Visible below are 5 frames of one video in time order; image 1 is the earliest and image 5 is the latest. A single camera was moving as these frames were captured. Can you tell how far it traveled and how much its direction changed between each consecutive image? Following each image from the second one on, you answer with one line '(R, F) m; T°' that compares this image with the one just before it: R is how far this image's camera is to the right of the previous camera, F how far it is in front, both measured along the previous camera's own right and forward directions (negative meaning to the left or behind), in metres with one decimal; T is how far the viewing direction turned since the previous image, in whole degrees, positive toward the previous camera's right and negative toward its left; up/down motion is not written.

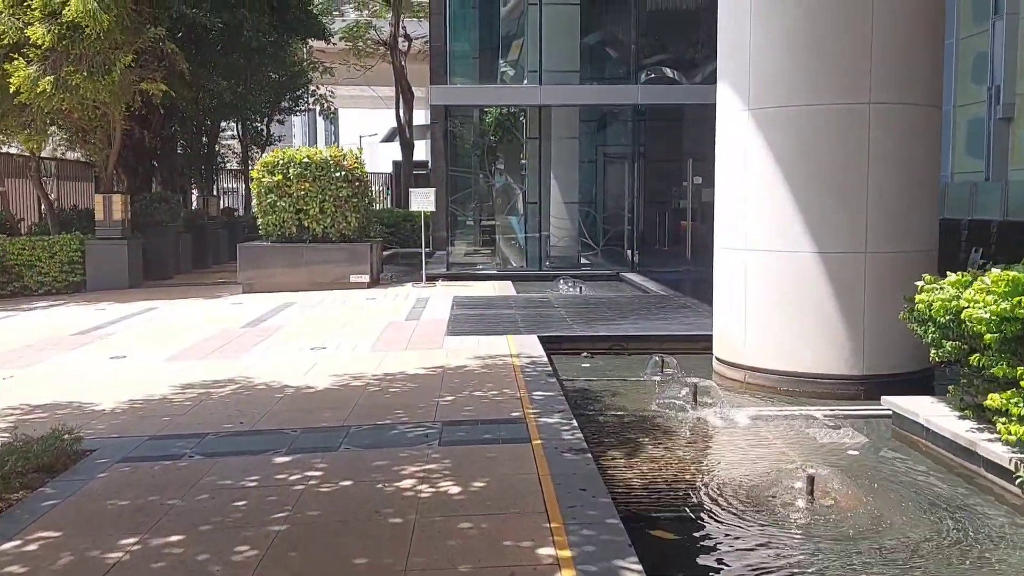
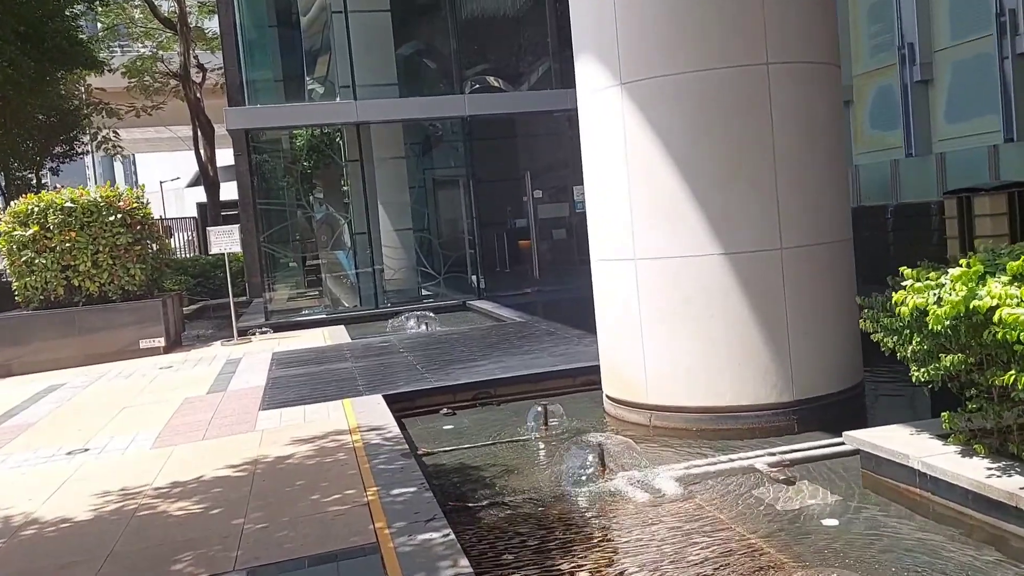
(+0.1, +2.0) m; +11°
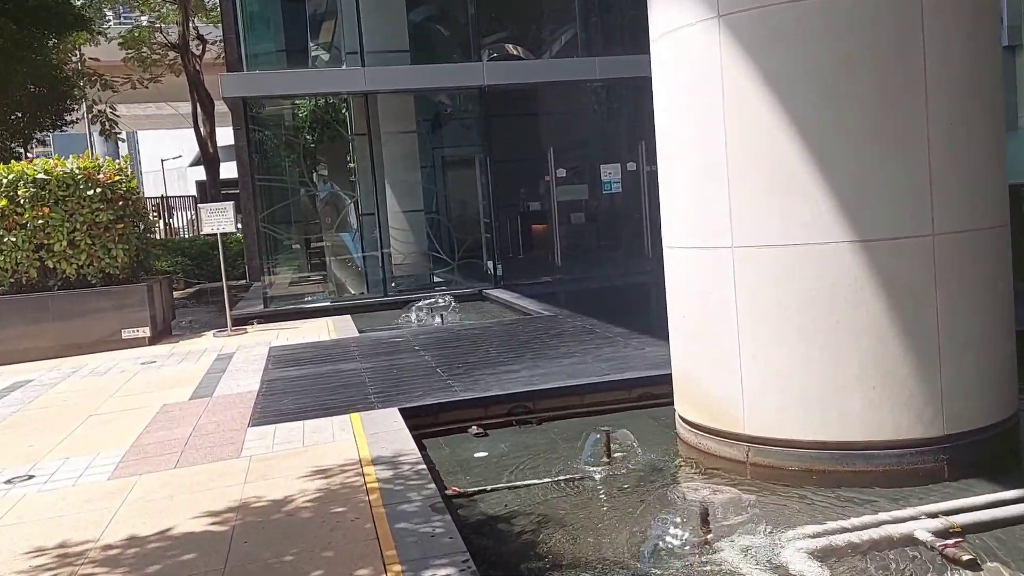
(-0.3, +1.5) m; 0°
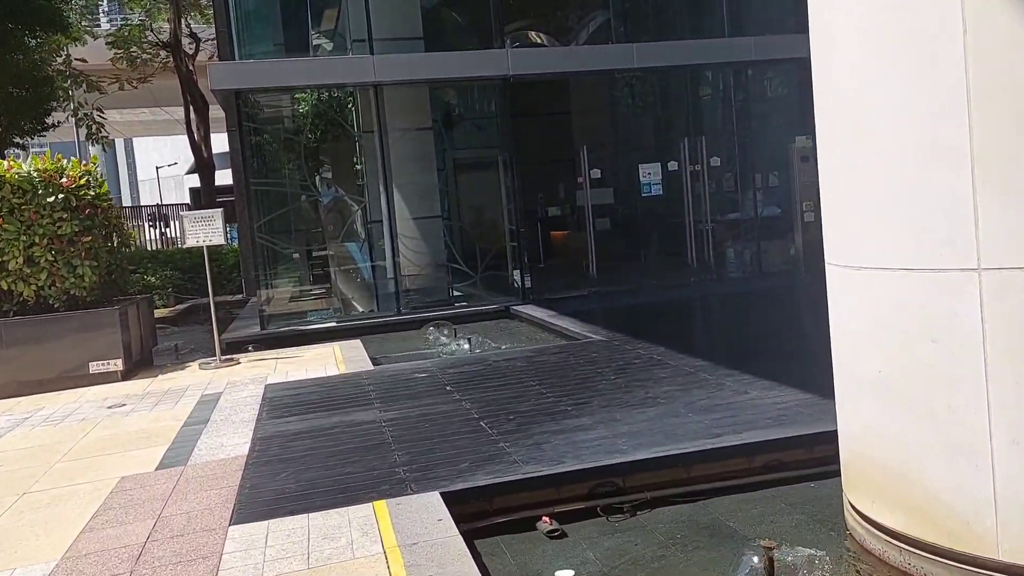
(-0.4, +1.9) m; 0°
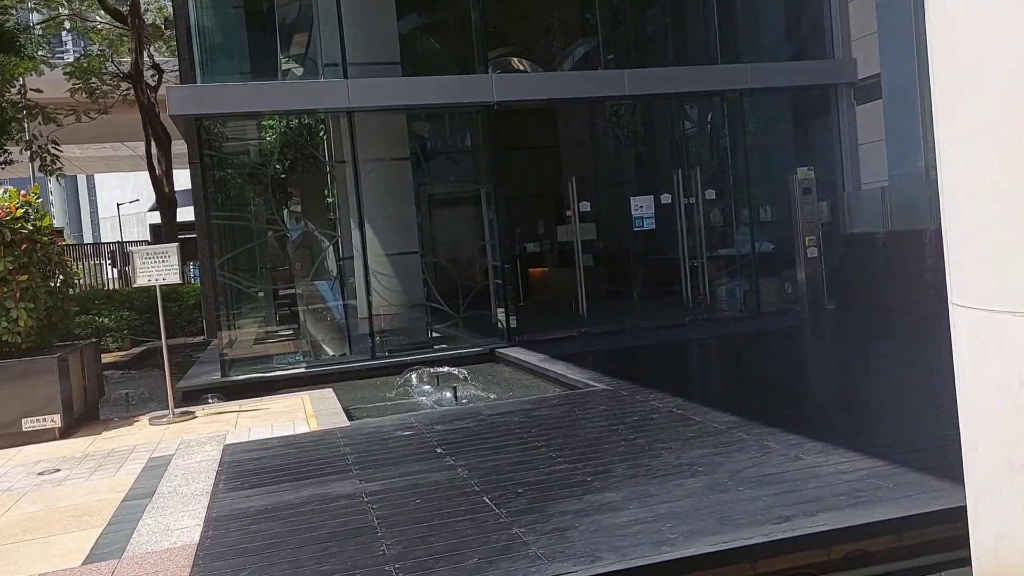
(-0.2, +1.0) m; +2°
